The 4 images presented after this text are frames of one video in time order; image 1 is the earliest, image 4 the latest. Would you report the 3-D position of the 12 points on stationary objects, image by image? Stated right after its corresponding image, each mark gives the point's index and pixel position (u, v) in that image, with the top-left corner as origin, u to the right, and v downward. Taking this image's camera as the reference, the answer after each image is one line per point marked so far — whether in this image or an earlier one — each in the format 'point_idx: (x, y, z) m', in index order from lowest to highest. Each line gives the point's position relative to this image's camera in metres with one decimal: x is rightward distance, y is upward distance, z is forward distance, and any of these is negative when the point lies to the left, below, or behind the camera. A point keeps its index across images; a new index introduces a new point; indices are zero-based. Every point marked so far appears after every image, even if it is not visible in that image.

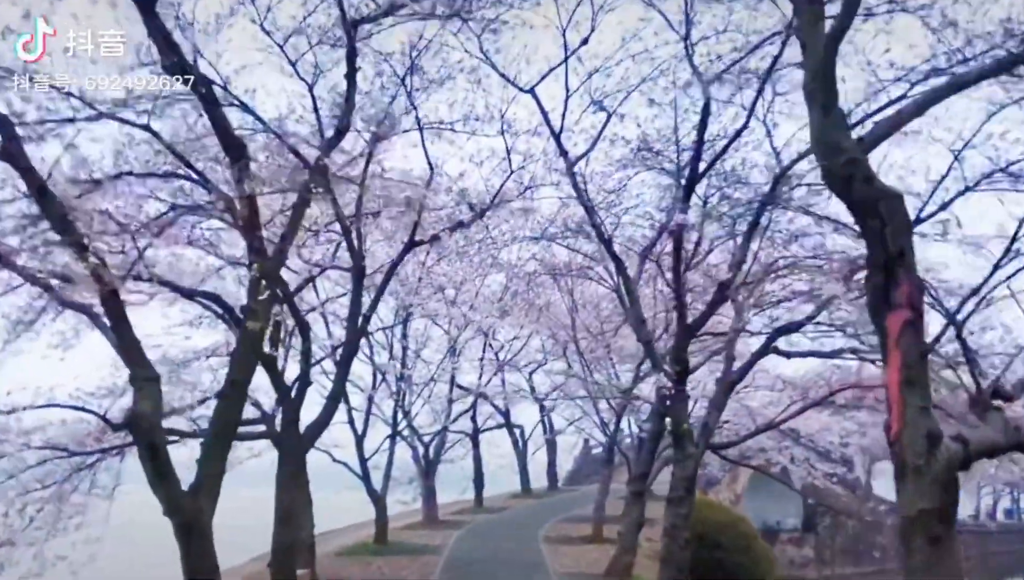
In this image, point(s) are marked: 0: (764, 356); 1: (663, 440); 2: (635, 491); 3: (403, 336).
0: (+2.7, -0.7, +9.1) m
1: (+2.3, -2.3, +13.1) m
2: (+1.9, -3.1, +13.1) m
3: (-2.3, -1.0, +17.9) m
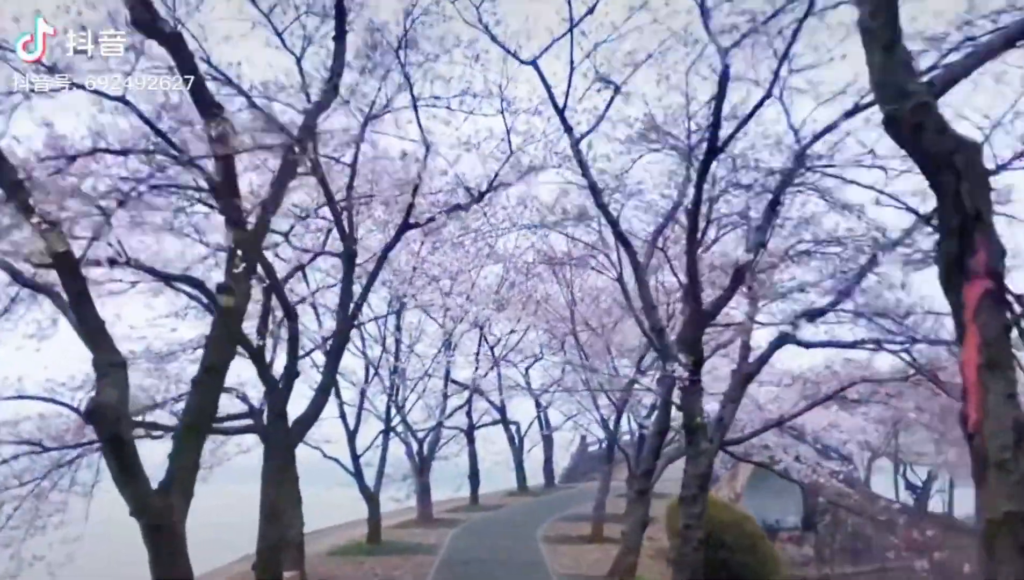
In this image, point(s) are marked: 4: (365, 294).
0: (+2.7, -0.6, +8.5) m
1: (+2.3, -2.2, +12.6) m
2: (+1.9, -3.0, +12.5) m
3: (-2.4, -0.8, +17.4) m
4: (-1.6, 0.0, +9.3) m
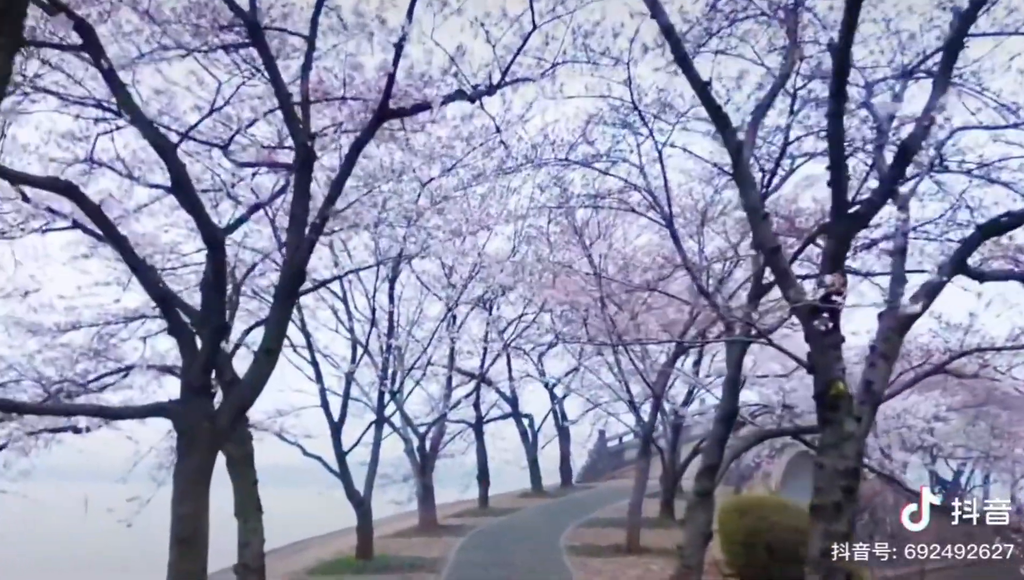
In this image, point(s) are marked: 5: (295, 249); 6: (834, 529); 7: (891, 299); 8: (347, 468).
0: (+3.0, +0.1, +5.6) m
1: (+2.6, -1.5, +9.7) m
2: (+2.2, -2.3, +9.6) m
3: (-2.1, -0.2, +14.5) m
4: (-1.4, +0.6, +6.4) m
5: (-1.6, +0.3, +6.4) m
6: (+1.9, -1.5, +5.1) m
7: (+2.6, -0.1, +5.8) m
8: (-2.7, -2.9, +13.5) m
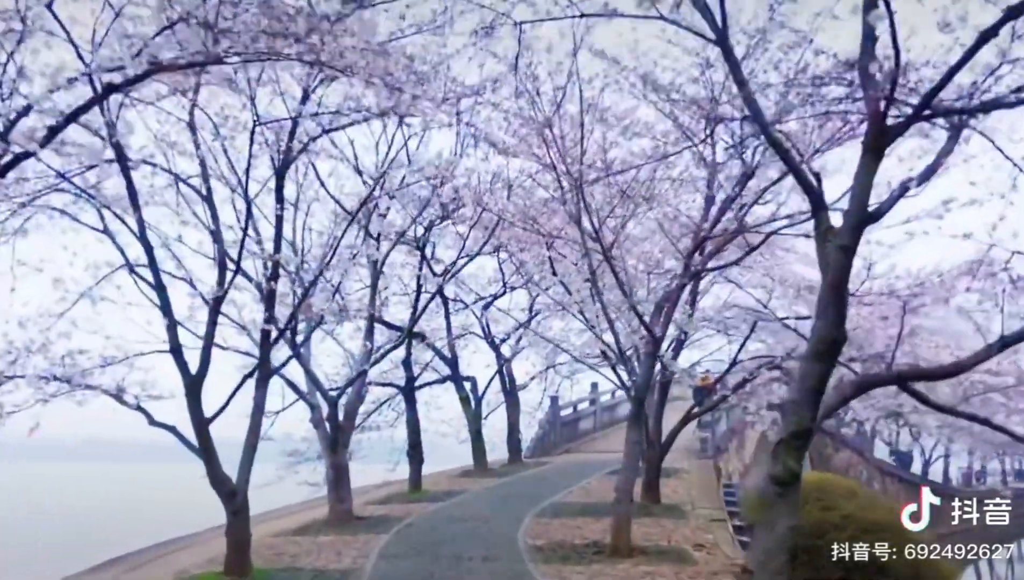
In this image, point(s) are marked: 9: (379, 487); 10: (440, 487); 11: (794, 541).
0: (+2.9, +1.0, +1.7) m
1: (+2.2, -0.5, +5.7) m
2: (+1.8, -1.2, +5.7) m
3: (-2.8, +1.0, +10.1) m
4: (-1.4, +1.5, +2.1) m
5: (-1.7, +1.3, +2.1) m
6: (+1.9, -0.5, +1.2) m
7: (+2.5, +0.8, +1.8) m
8: (-3.3, -1.7, +9.2) m
9: (-2.9, -4.3, +18.5) m
10: (-1.6, -4.2, +17.9) m
11: (+1.9, -1.8, +6.0) m
